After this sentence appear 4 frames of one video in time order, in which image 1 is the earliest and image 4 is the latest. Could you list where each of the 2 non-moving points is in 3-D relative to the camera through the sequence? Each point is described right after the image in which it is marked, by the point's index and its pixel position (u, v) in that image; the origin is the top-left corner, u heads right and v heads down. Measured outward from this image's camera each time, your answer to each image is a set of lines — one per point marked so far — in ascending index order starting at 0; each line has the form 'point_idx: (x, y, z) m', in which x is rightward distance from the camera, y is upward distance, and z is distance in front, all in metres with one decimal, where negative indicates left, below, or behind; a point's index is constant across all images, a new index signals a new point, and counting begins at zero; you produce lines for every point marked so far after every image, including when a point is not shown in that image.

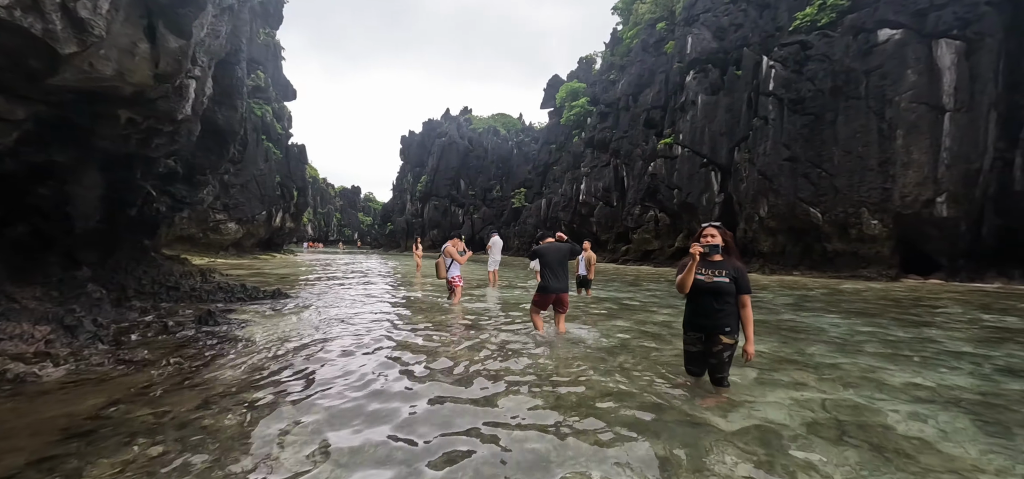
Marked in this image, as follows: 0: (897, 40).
0: (+18.8, +9.8, +18.0) m
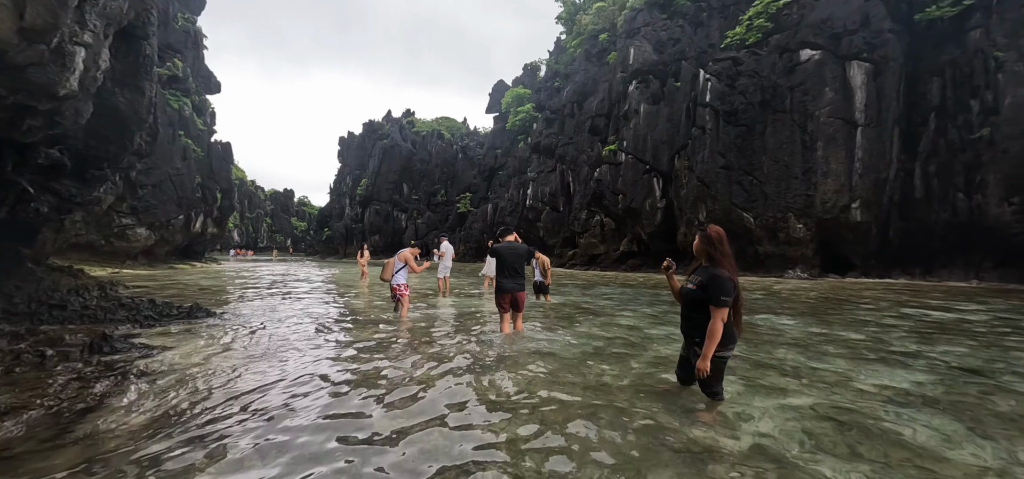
0: (+16.5, +9.7, +20.2) m
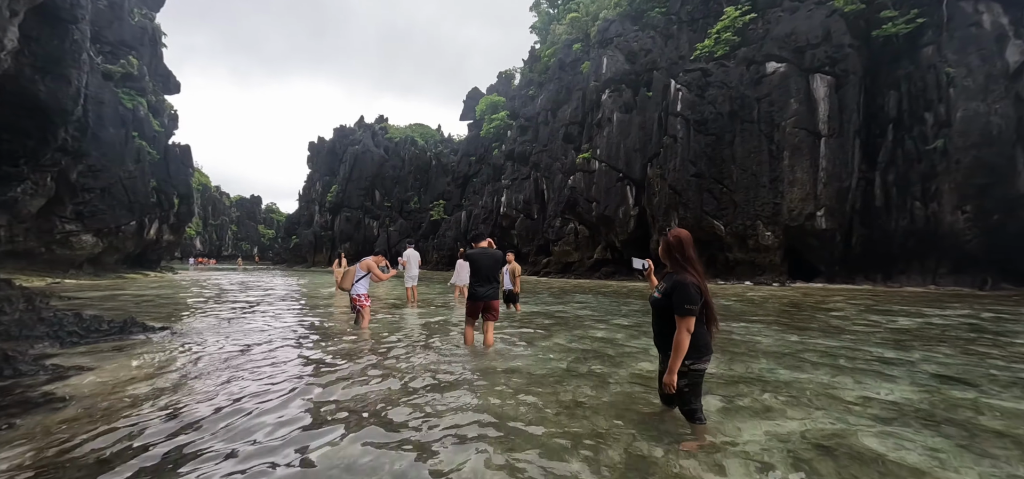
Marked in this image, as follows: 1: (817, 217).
0: (+15.0, +9.3, +20.7) m
1: (+16.1, +1.2, +19.7) m
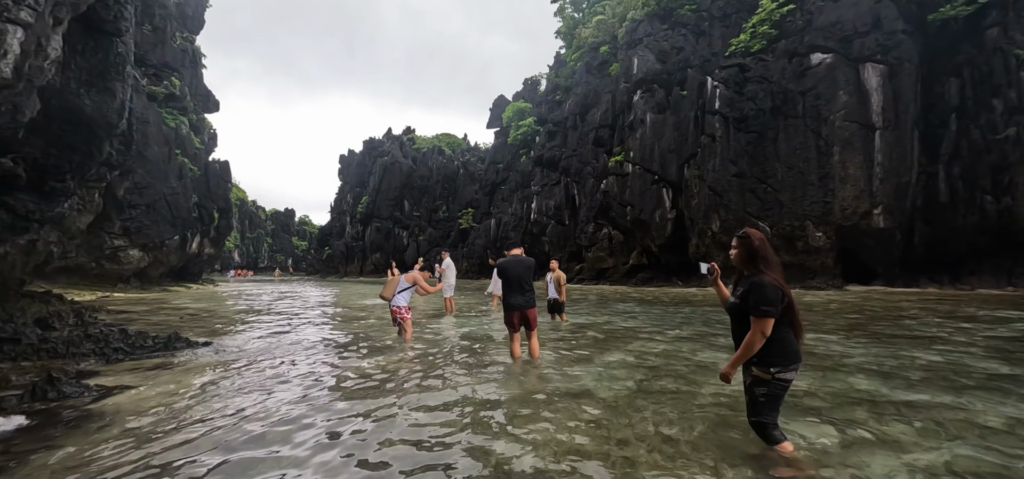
0: (+16.6, +9.2, +19.7) m
1: (+17.8, +1.2, +18.4) m
